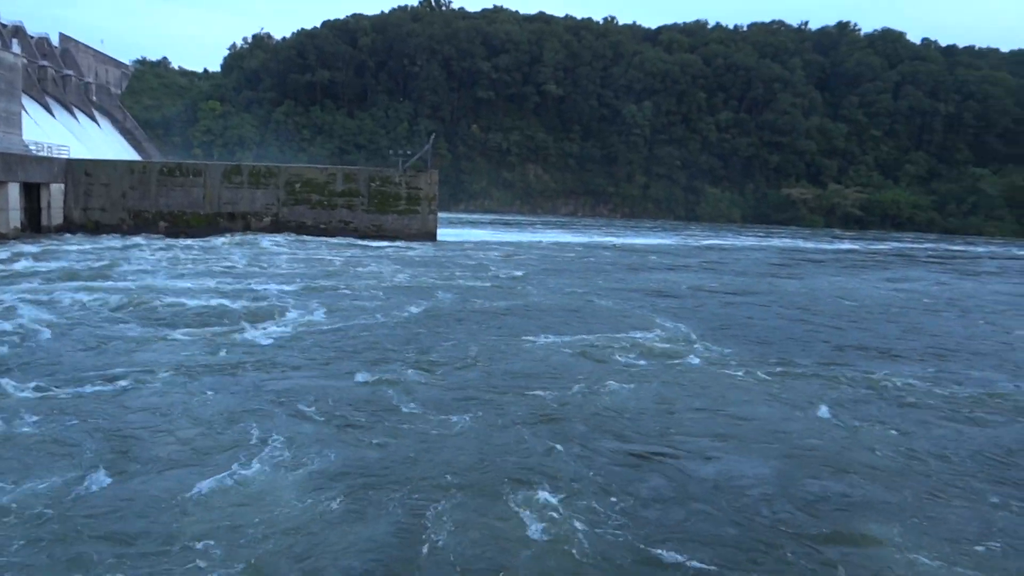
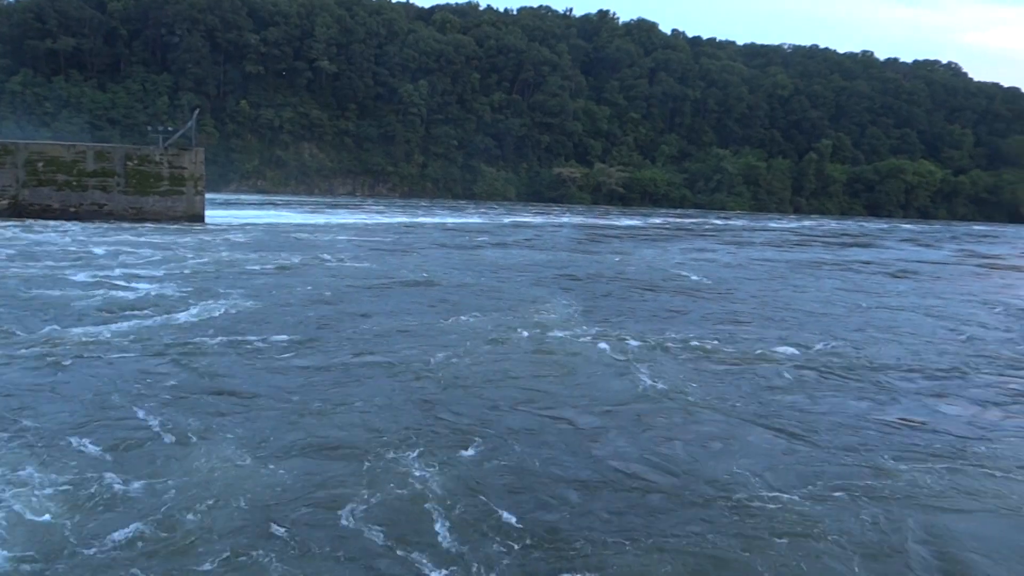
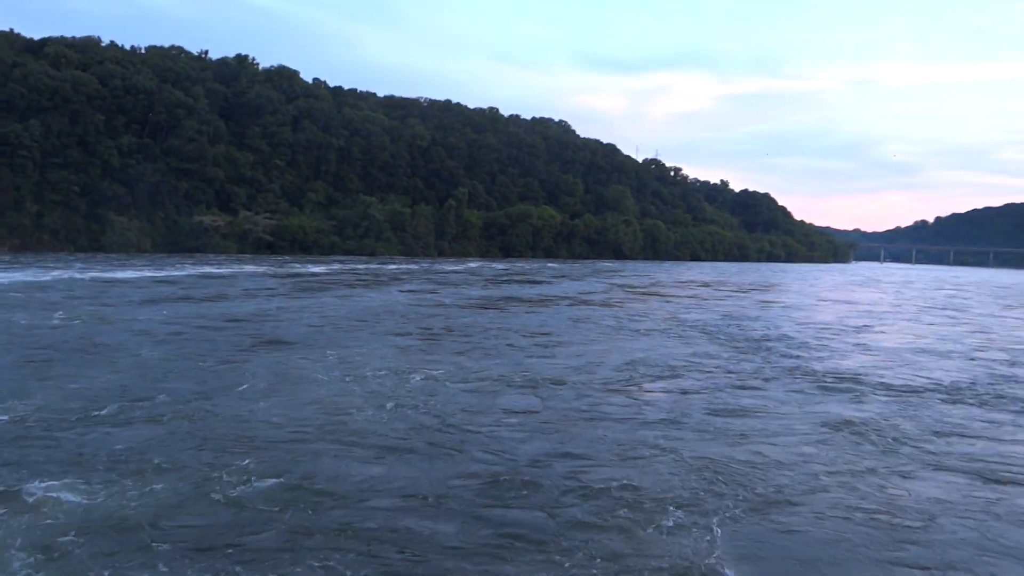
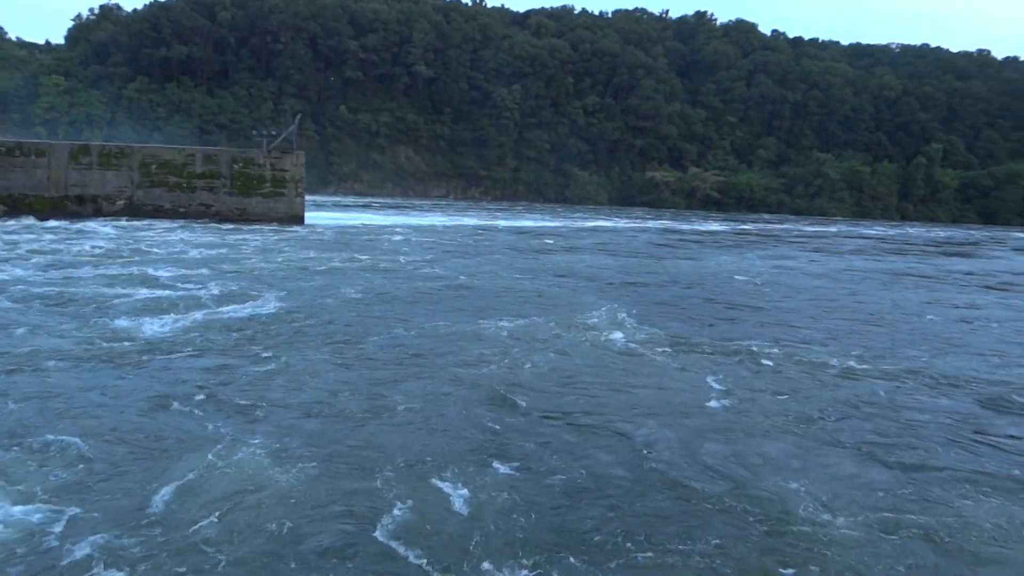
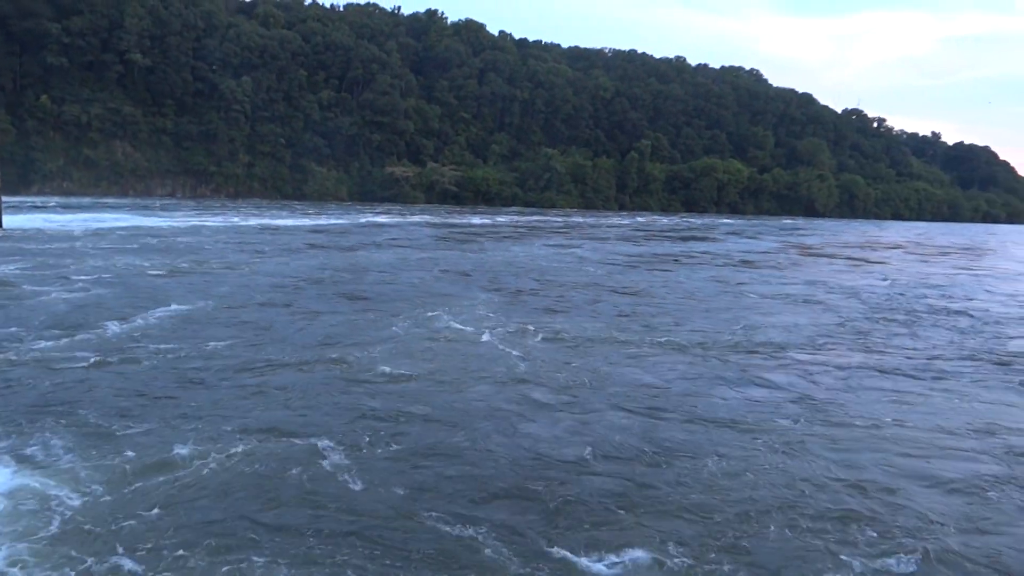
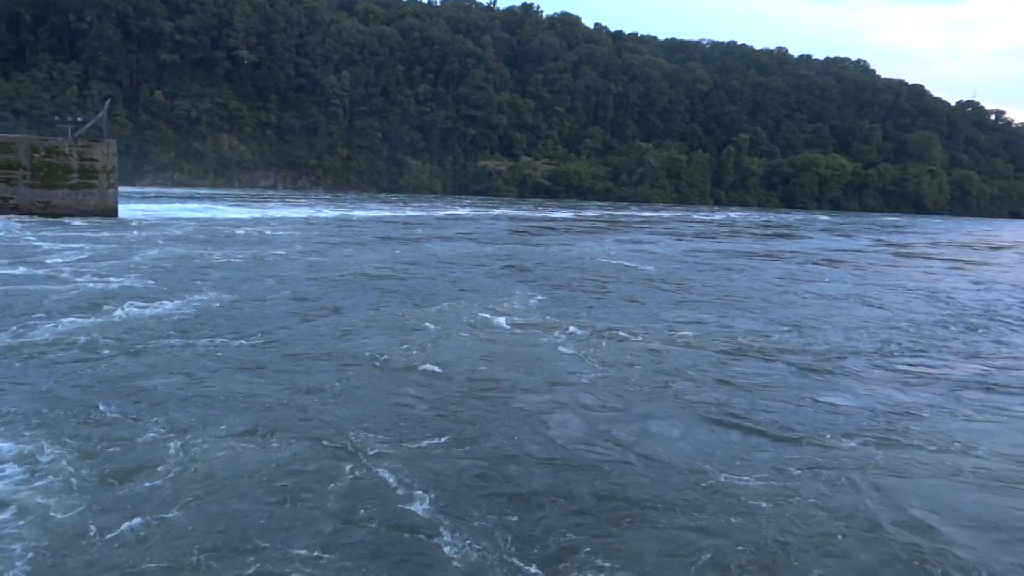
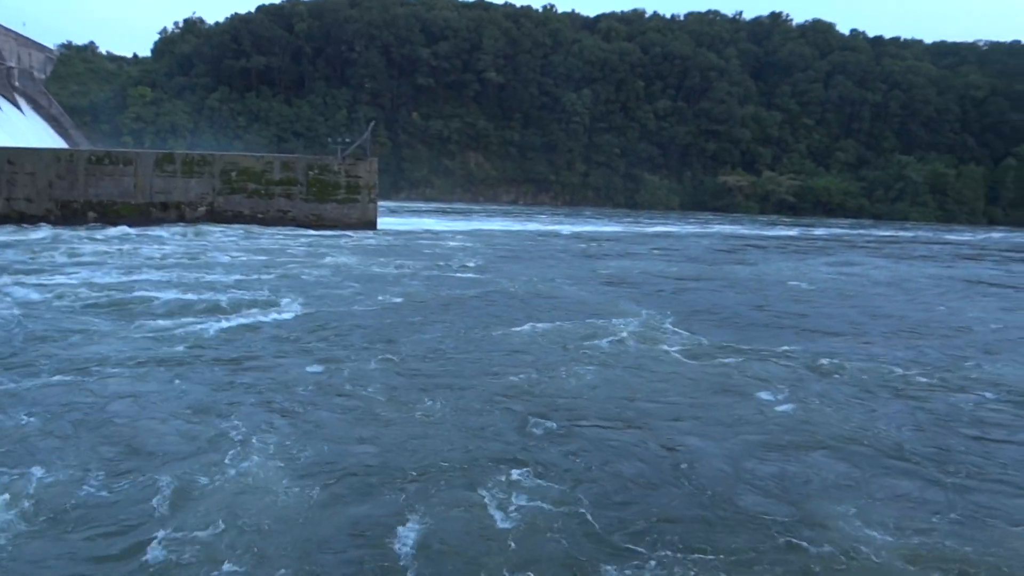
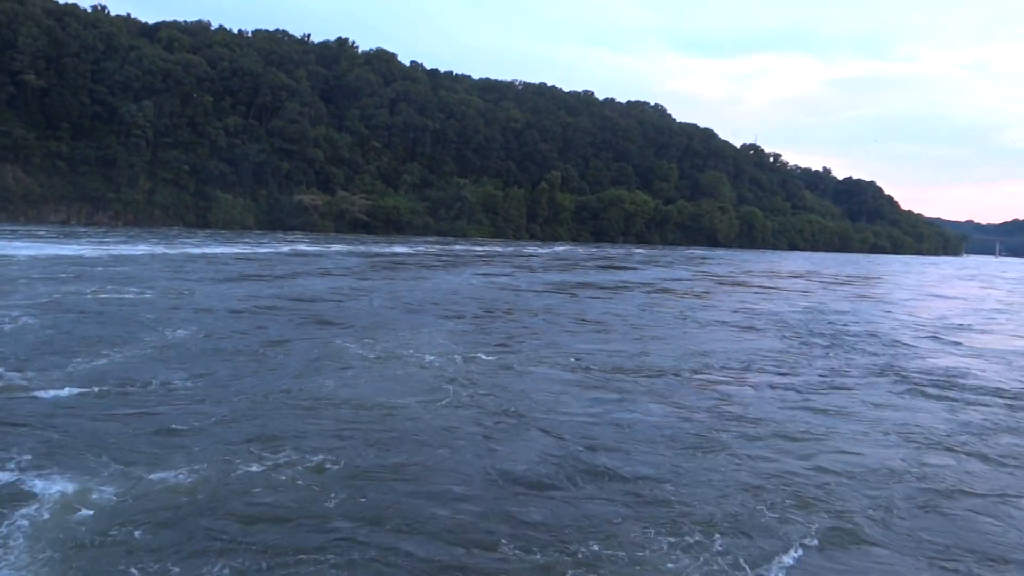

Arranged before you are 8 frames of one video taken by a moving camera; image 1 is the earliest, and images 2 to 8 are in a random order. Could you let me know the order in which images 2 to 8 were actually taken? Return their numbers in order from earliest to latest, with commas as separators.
7, 4, 2, 6, 5, 8, 3
